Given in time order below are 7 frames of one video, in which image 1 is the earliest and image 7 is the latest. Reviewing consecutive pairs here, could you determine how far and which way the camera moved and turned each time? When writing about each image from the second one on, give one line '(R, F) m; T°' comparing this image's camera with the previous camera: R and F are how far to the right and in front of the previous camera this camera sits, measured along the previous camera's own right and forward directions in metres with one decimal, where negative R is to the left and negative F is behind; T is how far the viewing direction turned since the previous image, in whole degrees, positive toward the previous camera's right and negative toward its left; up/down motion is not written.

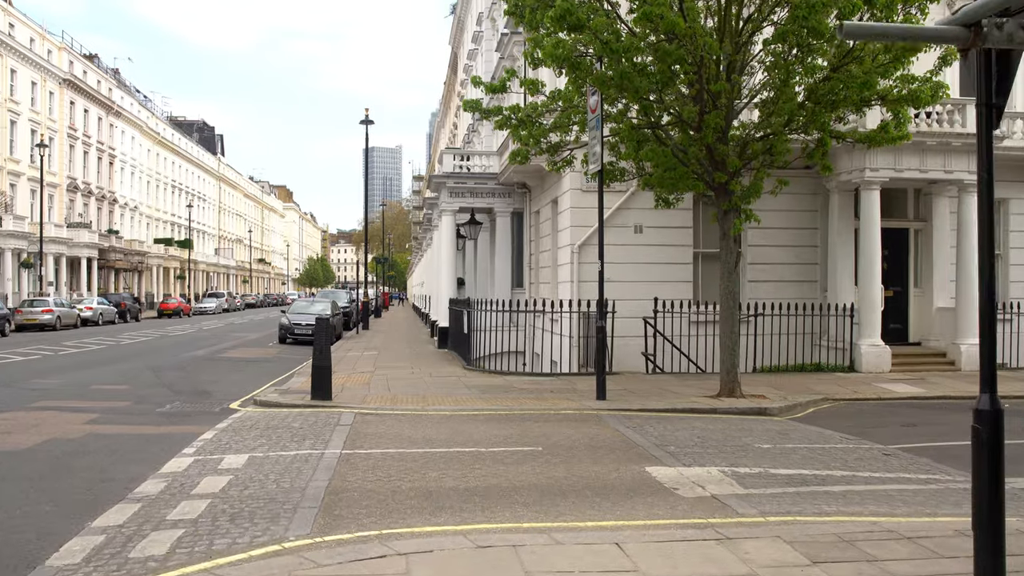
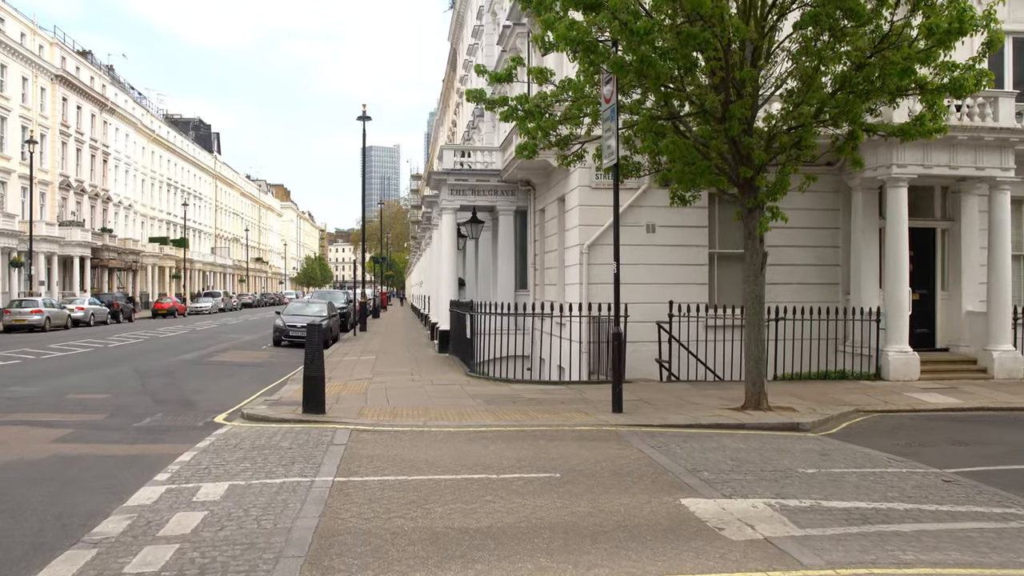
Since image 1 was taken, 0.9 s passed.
(-0.1, +0.9) m; 0°
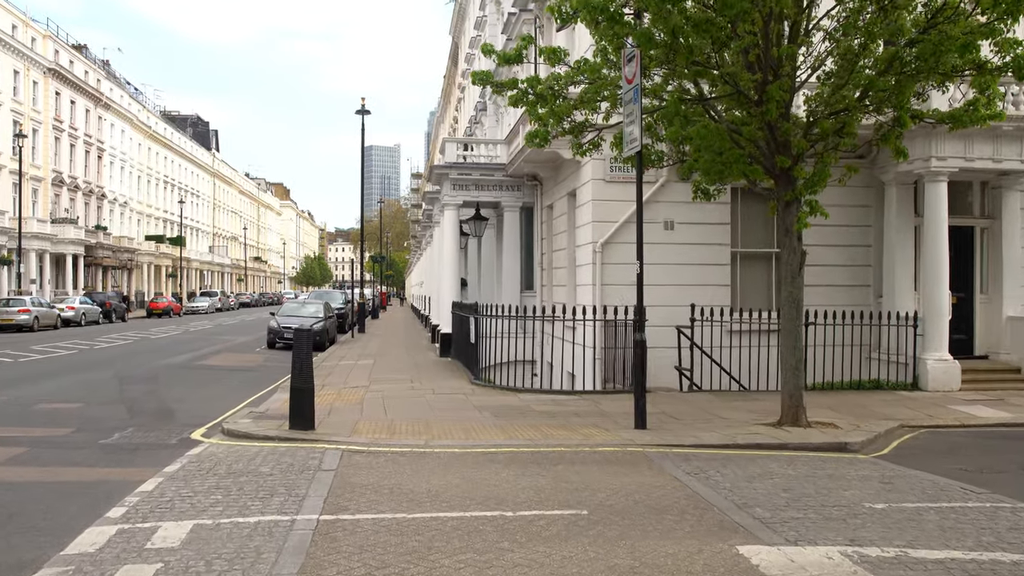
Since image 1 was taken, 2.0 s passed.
(-0.1, +1.1) m; 0°
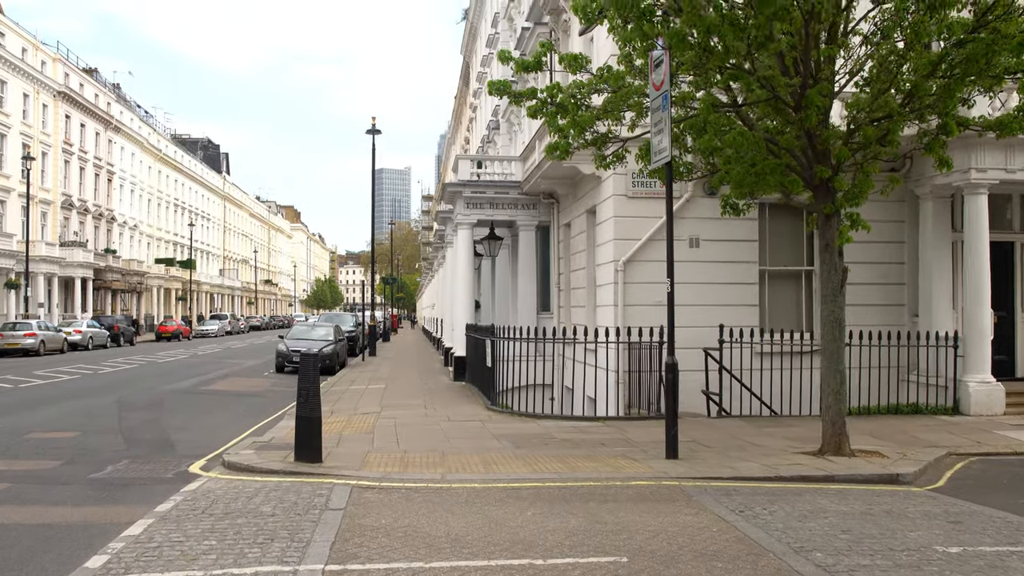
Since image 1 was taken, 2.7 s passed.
(-0.1, +0.7) m; -1°
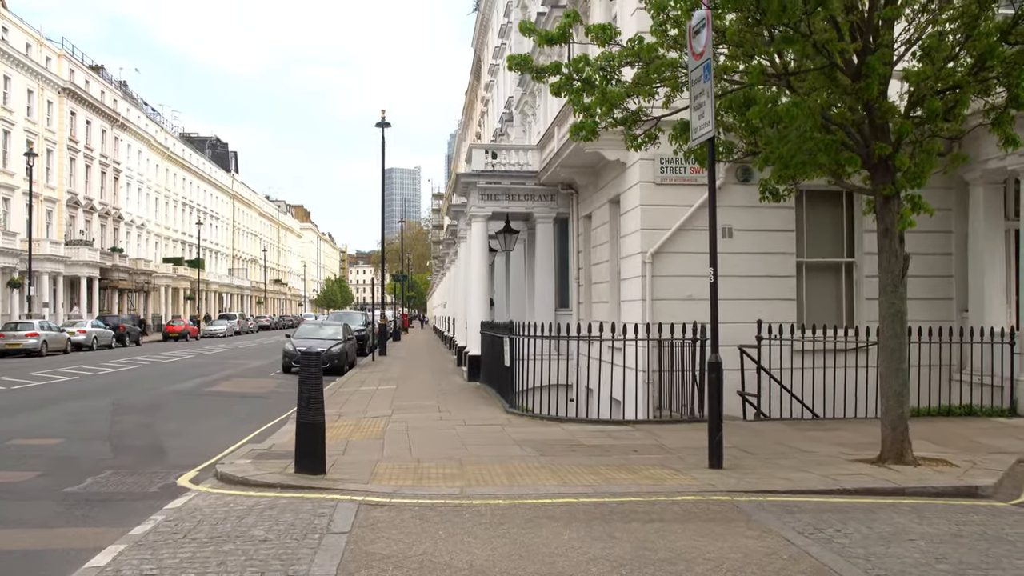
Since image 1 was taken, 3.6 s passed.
(-0.1, +1.0) m; -1°
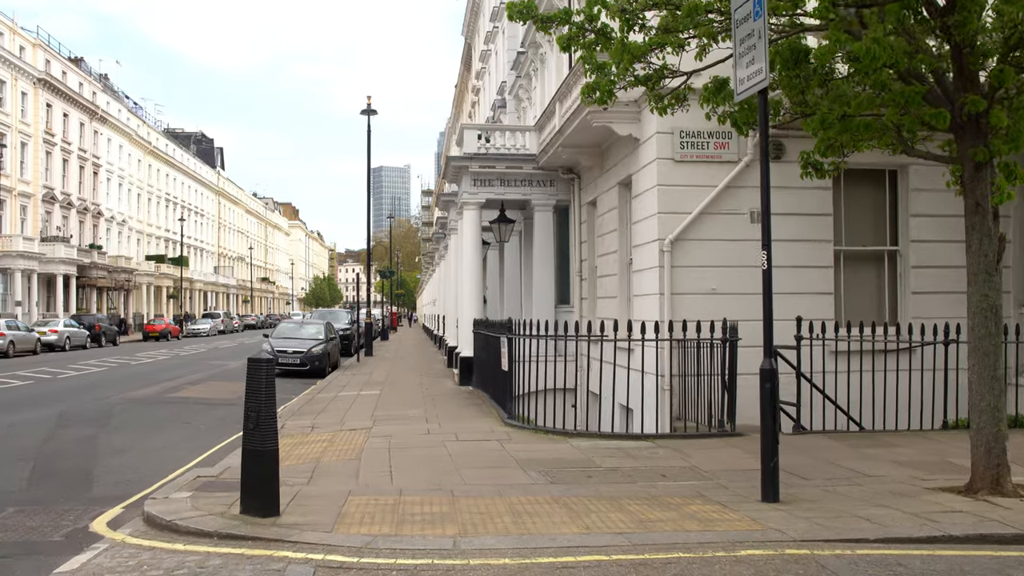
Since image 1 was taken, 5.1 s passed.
(-0.1, +1.7) m; +1°
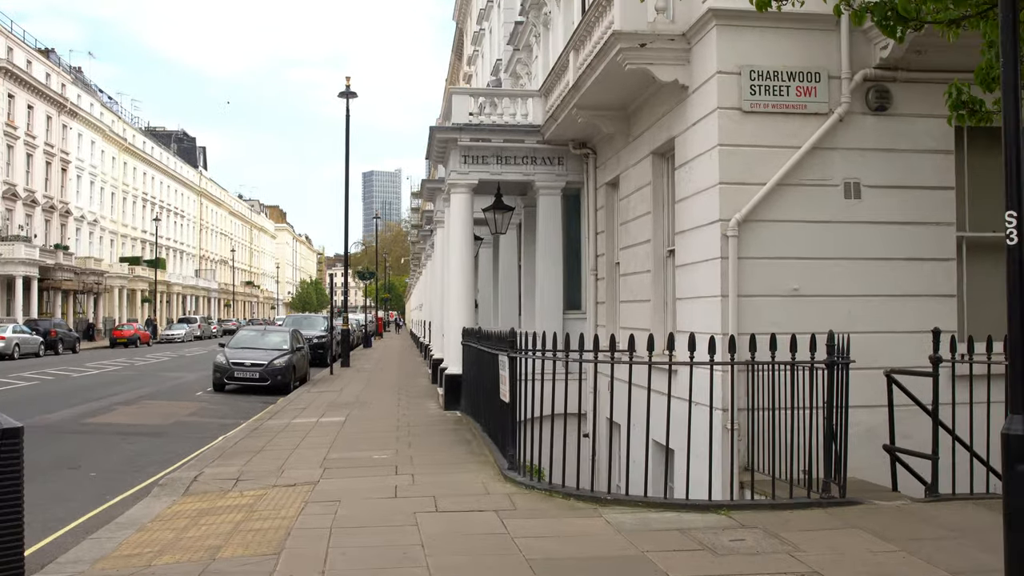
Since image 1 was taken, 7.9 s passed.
(-0.1, +3.3) m; 0°
